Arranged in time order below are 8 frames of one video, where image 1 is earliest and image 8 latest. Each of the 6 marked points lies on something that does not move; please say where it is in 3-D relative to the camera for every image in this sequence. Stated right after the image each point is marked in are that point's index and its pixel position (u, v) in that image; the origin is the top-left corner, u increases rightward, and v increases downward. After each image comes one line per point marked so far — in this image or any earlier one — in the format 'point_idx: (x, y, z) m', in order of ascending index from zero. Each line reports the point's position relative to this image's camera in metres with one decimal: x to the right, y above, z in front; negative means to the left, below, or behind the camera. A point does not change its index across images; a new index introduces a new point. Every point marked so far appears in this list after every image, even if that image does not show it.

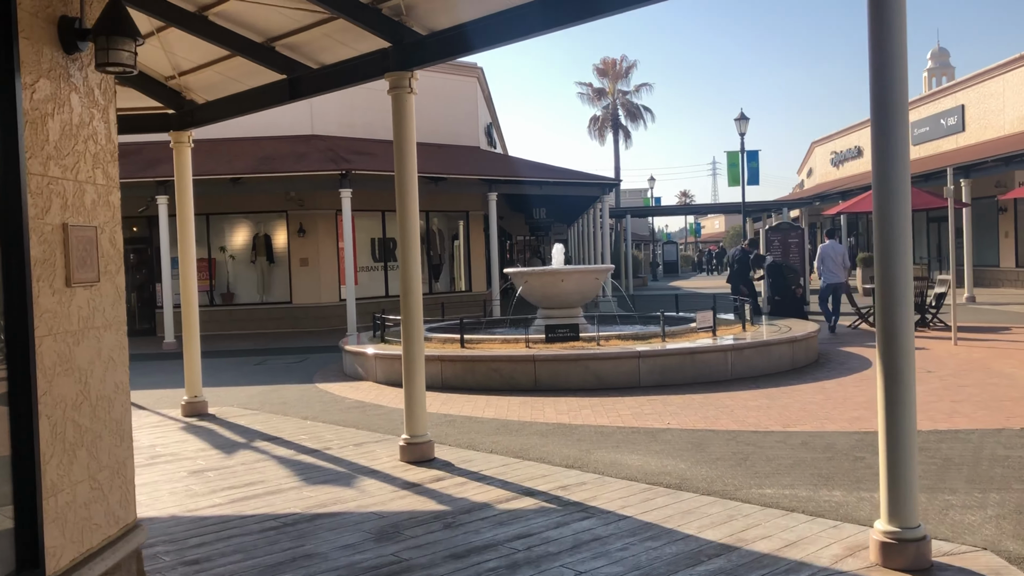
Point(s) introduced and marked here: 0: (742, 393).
0: (+2.4, -1.1, +9.7) m
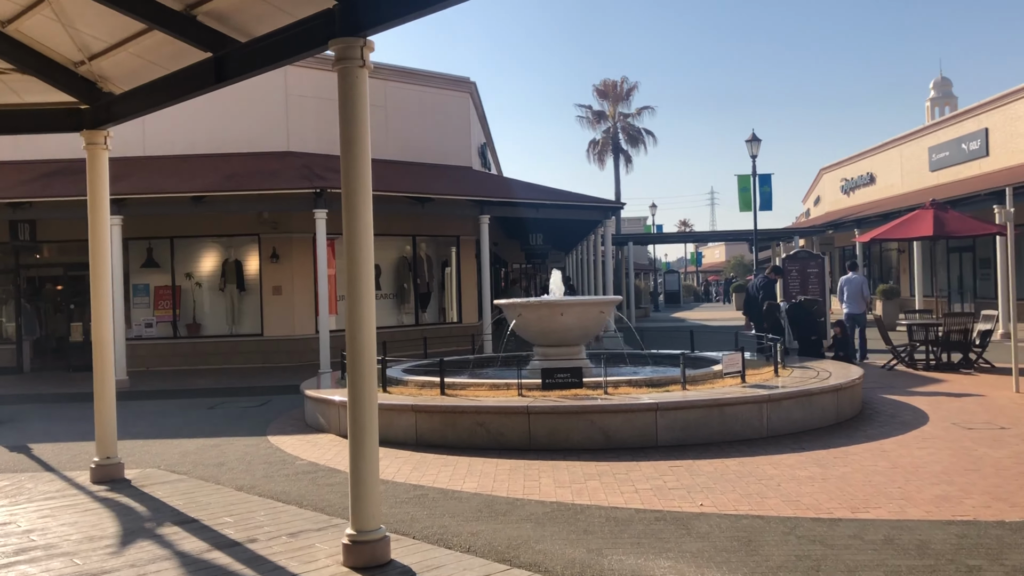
0: (+2.3, -1.4, +7.8) m
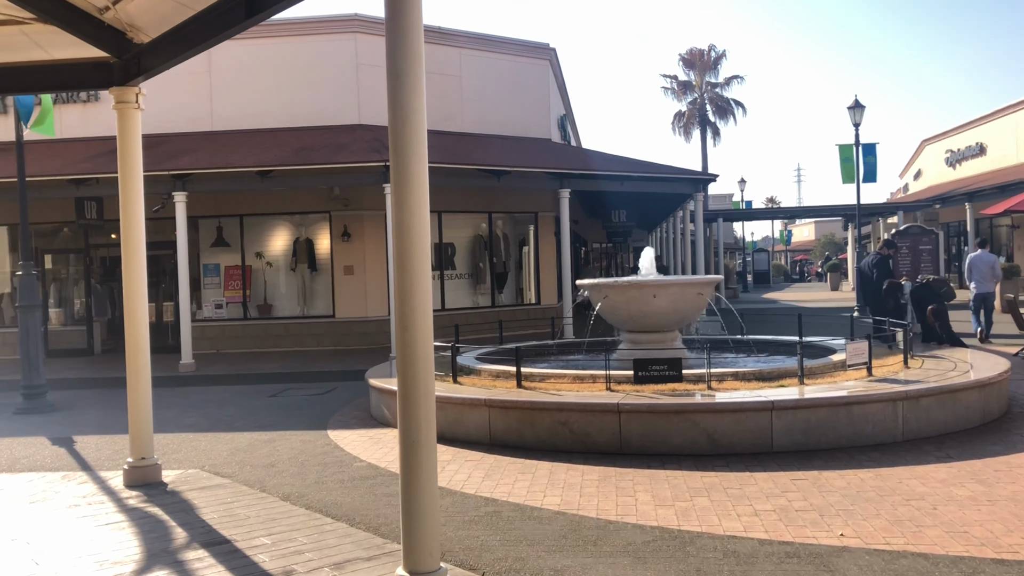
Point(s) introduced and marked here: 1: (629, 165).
0: (+2.9, -1.3, +6.4) m
1: (+2.4, +2.5, +19.2) m
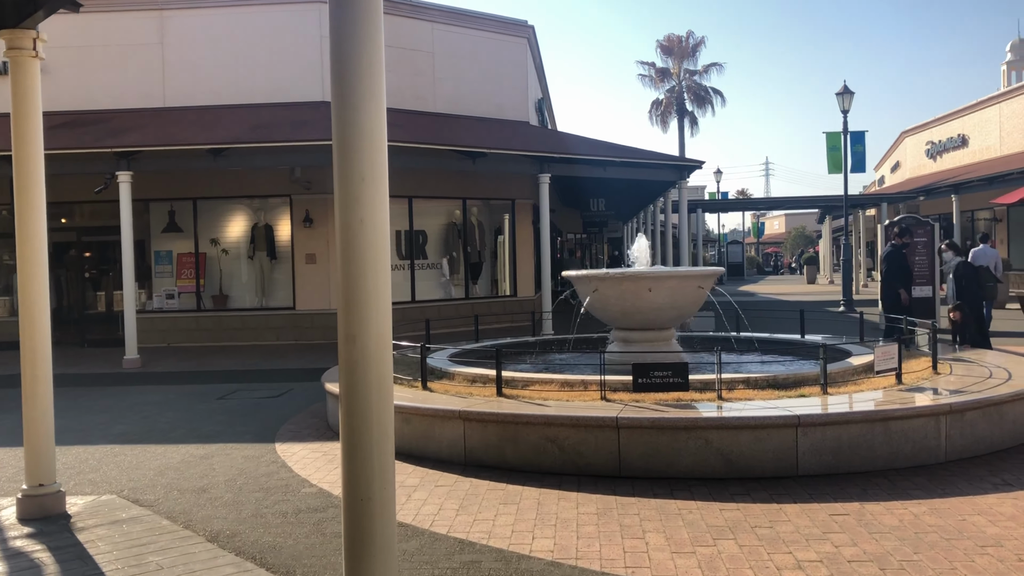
0: (+2.8, -1.2, +5.4) m
1: (+1.9, +2.7, +18.1) m
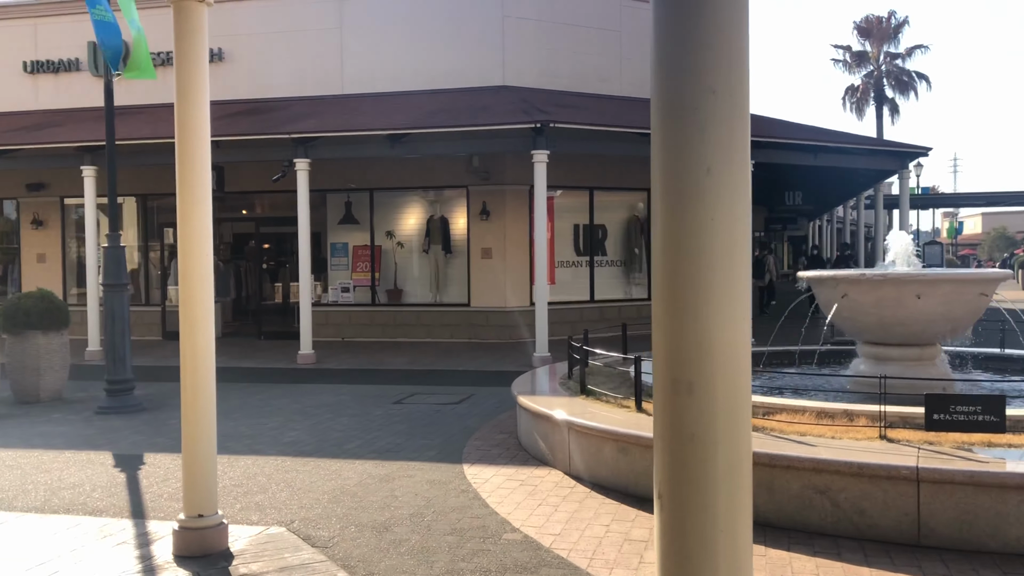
0: (+3.9, -1.3, +3.5) m
1: (+5.3, +2.6, +16.1) m
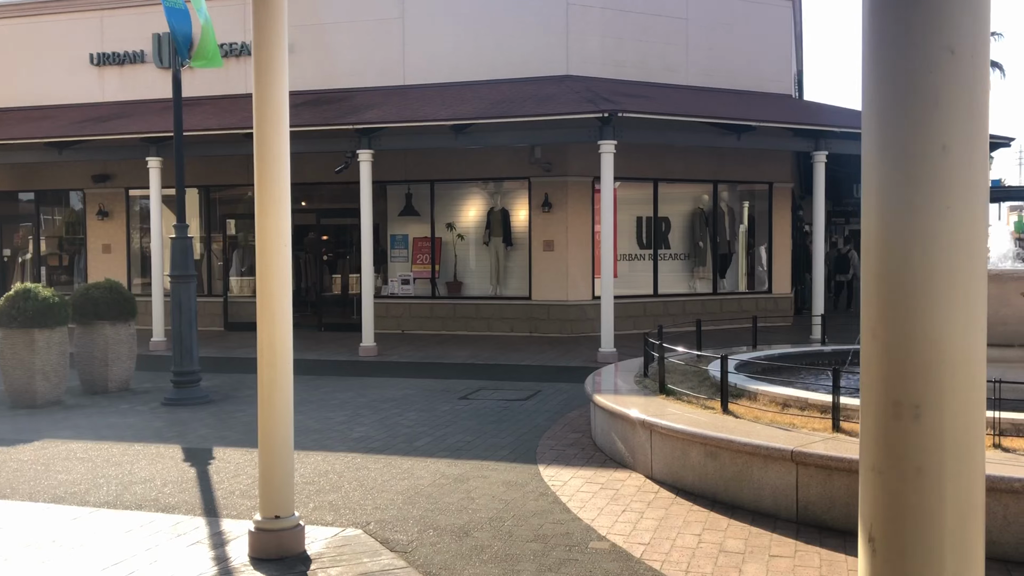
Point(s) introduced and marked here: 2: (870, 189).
0: (+4.3, -1.3, +3.0) m
1: (+6.4, +2.7, +15.5) m
2: (+0.8, +0.2, +2.0) m
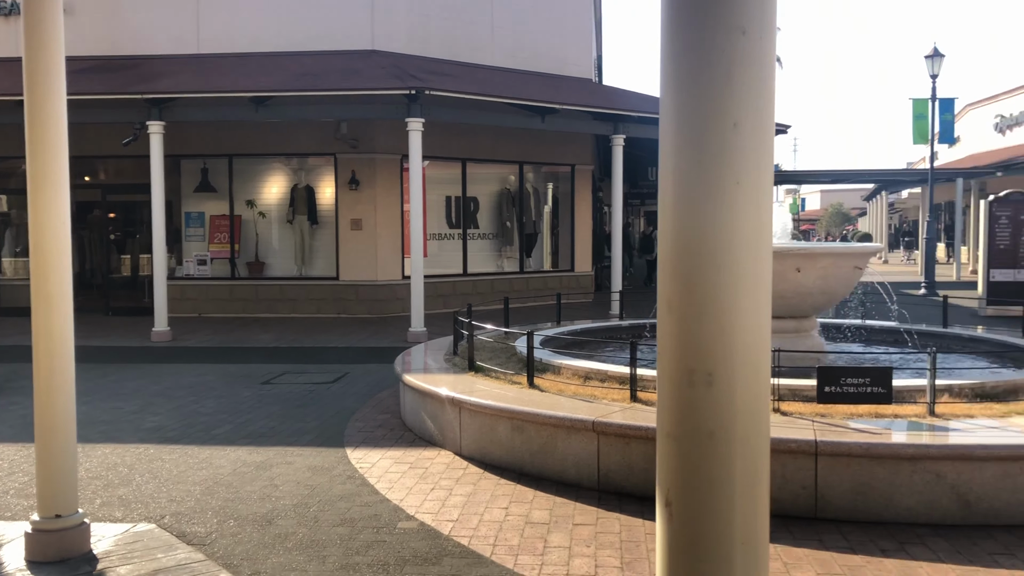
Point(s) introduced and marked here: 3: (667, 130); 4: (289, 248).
0: (+3.6, -1.2, +3.8) m
1: (+3.1, +3.1, +16.4) m
2: (+0.3, +0.3, +2.1) m
3: (+0.3, +0.4, +2.1) m
4: (-3.8, +0.7, +15.8) m
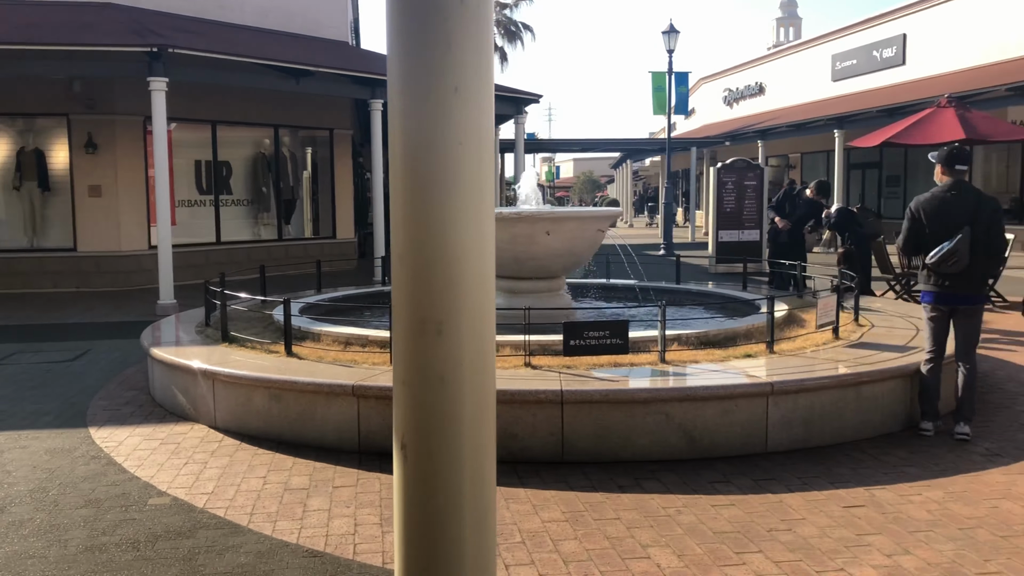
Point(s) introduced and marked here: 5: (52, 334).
0: (+2.5, -1.0, +4.7) m
1: (-1.2, +3.7, +16.6) m
2: (-0.3, +0.4, +2.2) m
3: (-0.3, +0.5, +2.2) m
4: (-7.7, +1.1, +14.4) m
5: (-5.0, -0.5, +10.2) m
